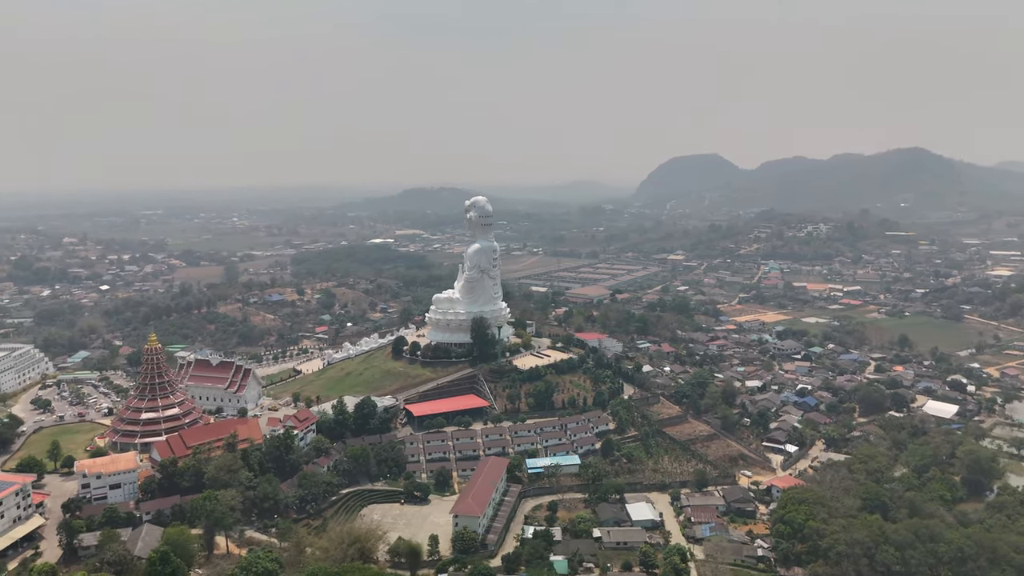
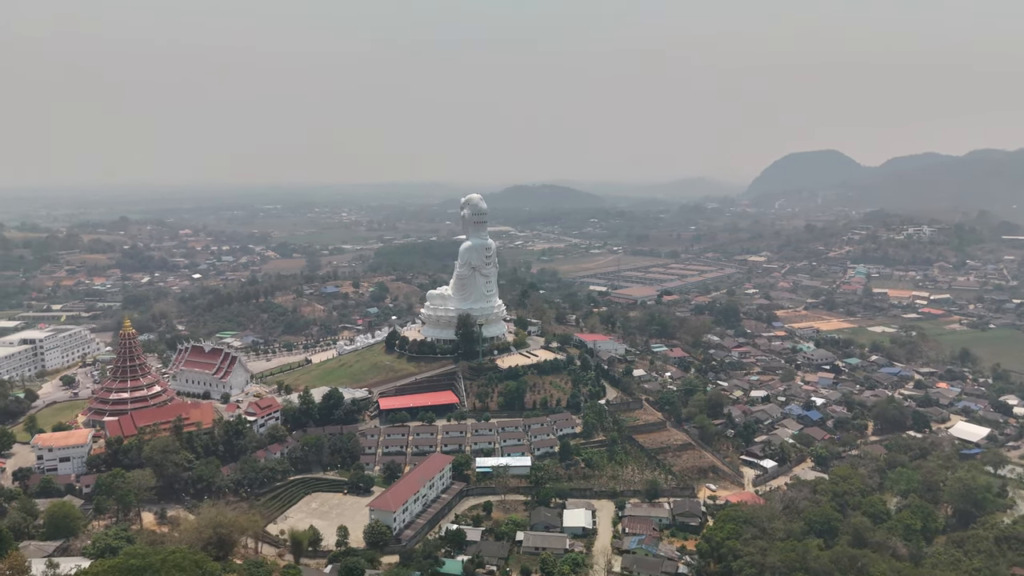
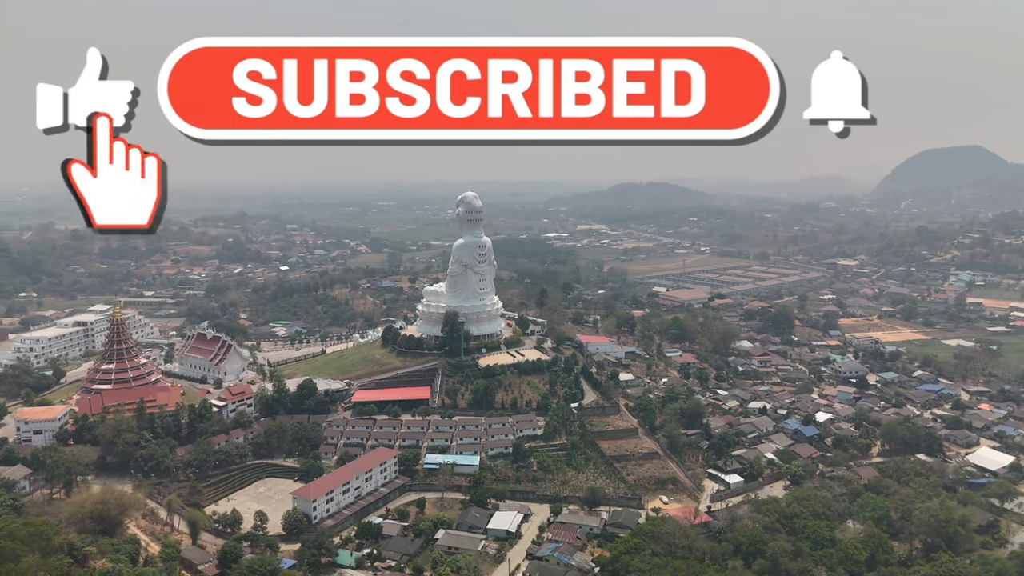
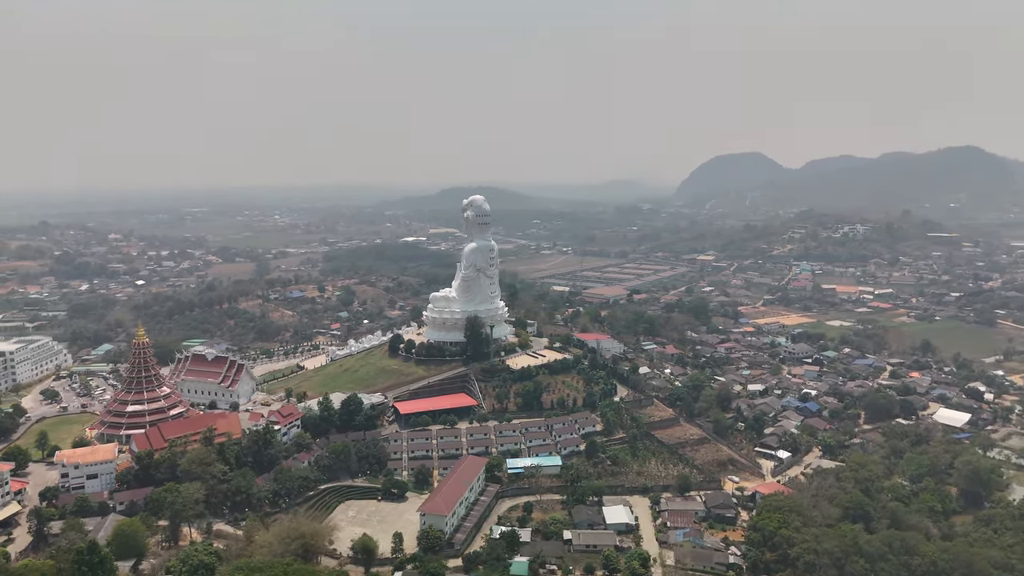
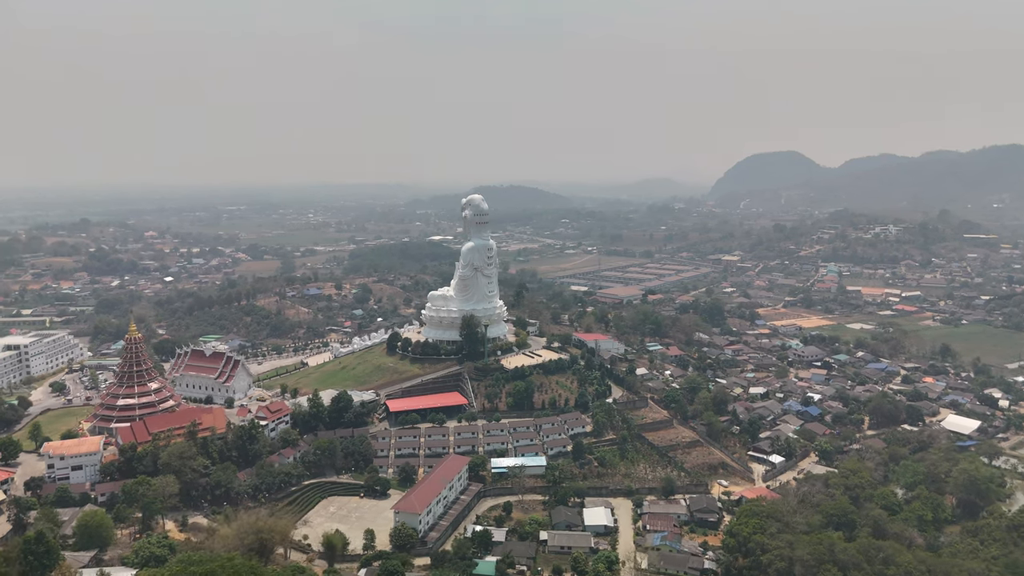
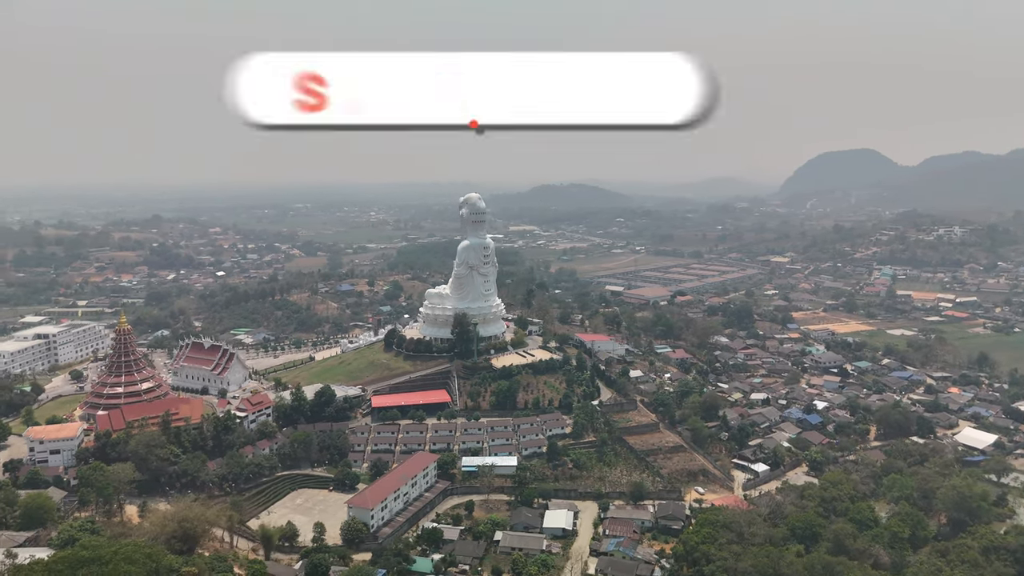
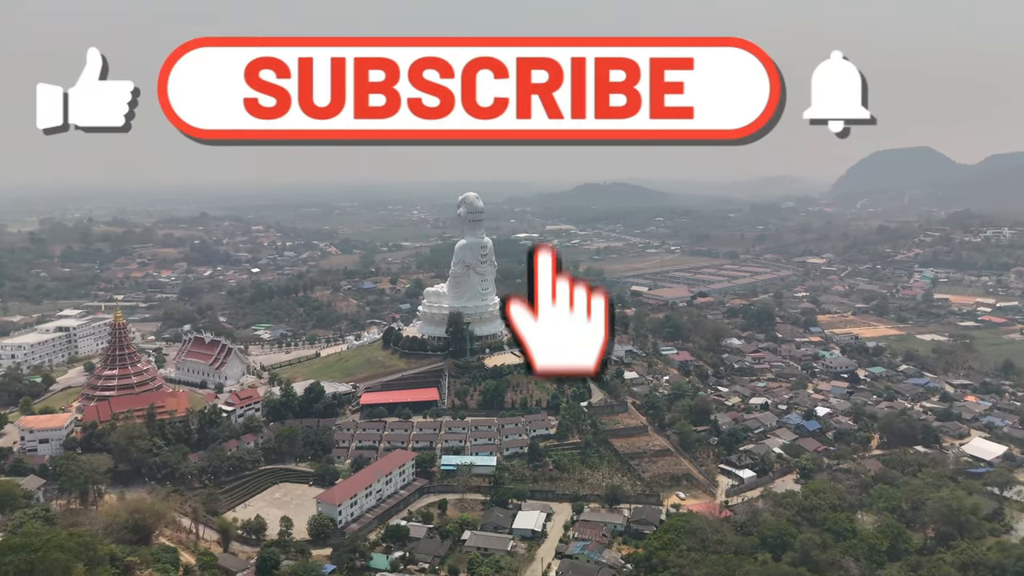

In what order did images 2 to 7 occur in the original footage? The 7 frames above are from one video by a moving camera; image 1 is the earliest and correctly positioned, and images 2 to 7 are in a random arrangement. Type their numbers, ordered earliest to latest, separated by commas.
4, 5, 2, 6, 7, 3
